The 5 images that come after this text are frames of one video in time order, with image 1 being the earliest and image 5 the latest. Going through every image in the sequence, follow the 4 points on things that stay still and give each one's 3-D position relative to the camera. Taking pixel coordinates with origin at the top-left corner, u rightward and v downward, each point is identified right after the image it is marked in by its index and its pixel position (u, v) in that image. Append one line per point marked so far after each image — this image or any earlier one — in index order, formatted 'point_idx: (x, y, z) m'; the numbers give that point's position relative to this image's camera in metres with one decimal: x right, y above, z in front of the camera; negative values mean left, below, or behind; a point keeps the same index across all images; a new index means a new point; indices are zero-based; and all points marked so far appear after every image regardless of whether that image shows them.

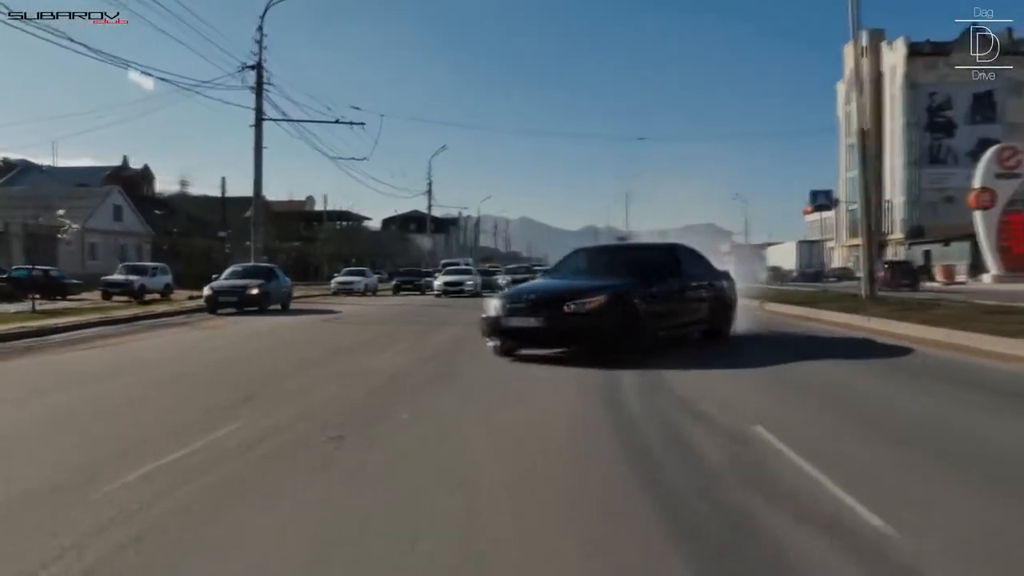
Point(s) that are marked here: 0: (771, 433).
0: (+2.6, -1.5, +9.4) m
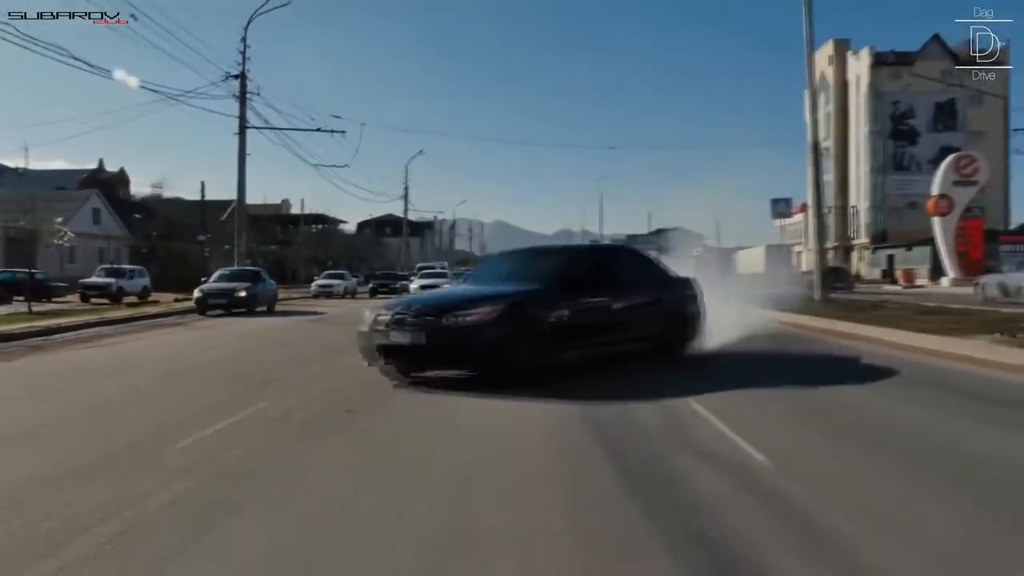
0: (+2.4, -1.5, +10.9) m
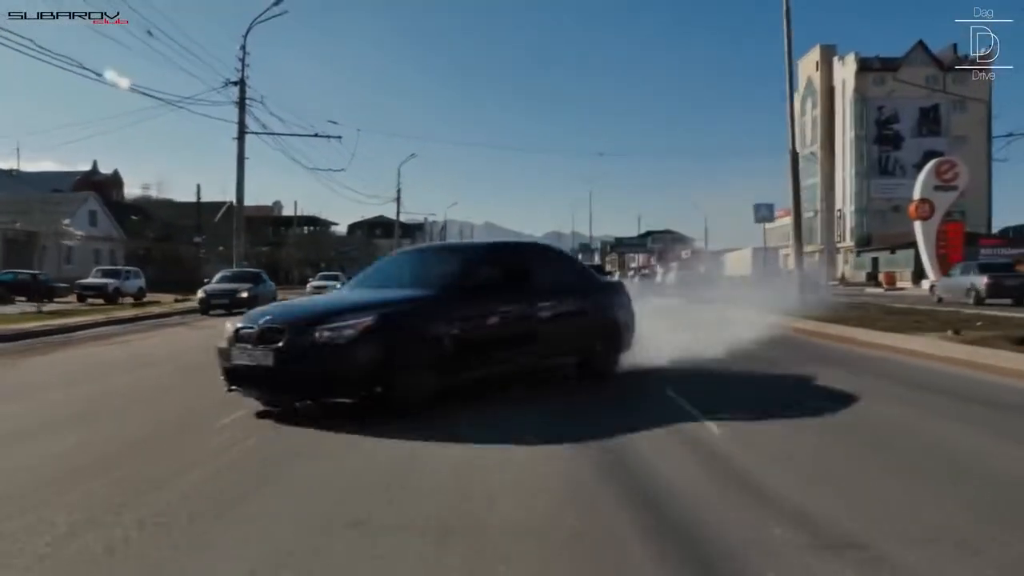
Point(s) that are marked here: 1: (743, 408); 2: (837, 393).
0: (+2.3, -1.5, +12.1) m
1: (+3.1, -1.5, +12.8) m
2: (+4.8, -1.5, +14.0) m
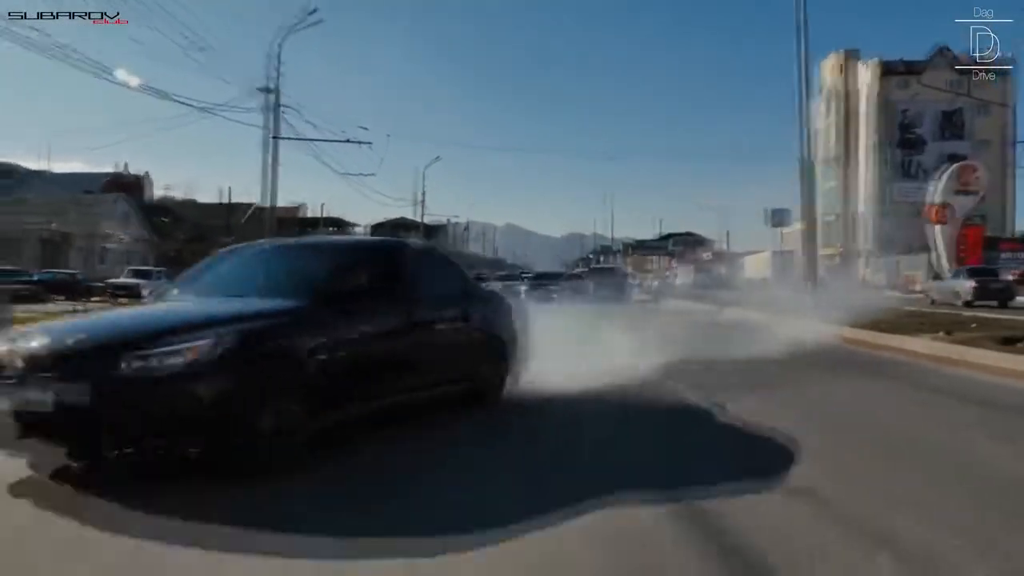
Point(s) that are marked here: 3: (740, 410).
0: (+2.6, -1.6, +13.1) m
1: (+3.4, -1.5, +13.7) m
2: (+5.1, -1.6, +14.9) m
3: (+3.0, -1.6, +12.5) m
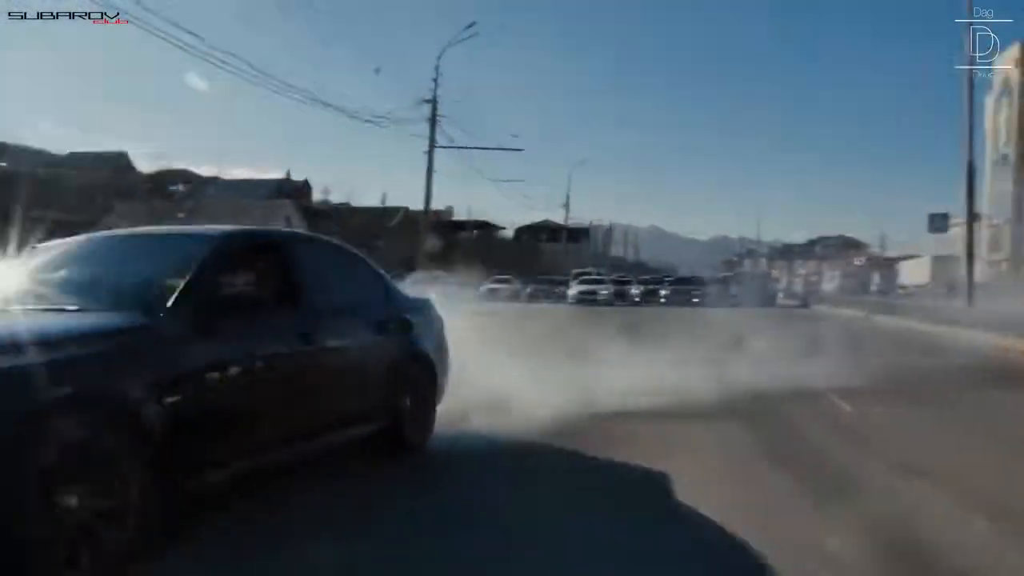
0: (+4.8, -1.7, +13.5) m
1: (+5.7, -1.7, +14.0) m
2: (+7.6, -1.7, +14.9) m
3: (+5.1, -1.7, +12.8) m
